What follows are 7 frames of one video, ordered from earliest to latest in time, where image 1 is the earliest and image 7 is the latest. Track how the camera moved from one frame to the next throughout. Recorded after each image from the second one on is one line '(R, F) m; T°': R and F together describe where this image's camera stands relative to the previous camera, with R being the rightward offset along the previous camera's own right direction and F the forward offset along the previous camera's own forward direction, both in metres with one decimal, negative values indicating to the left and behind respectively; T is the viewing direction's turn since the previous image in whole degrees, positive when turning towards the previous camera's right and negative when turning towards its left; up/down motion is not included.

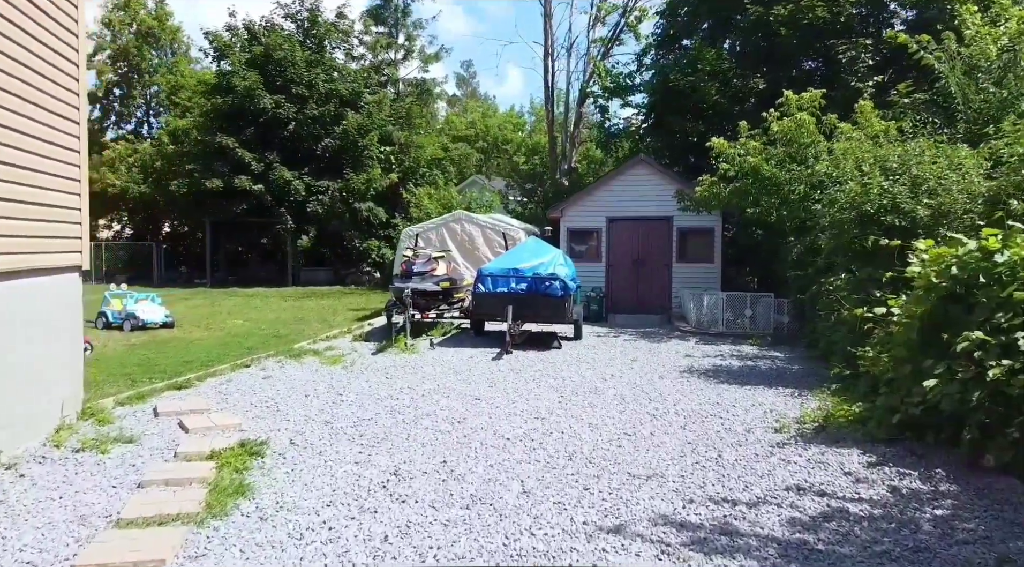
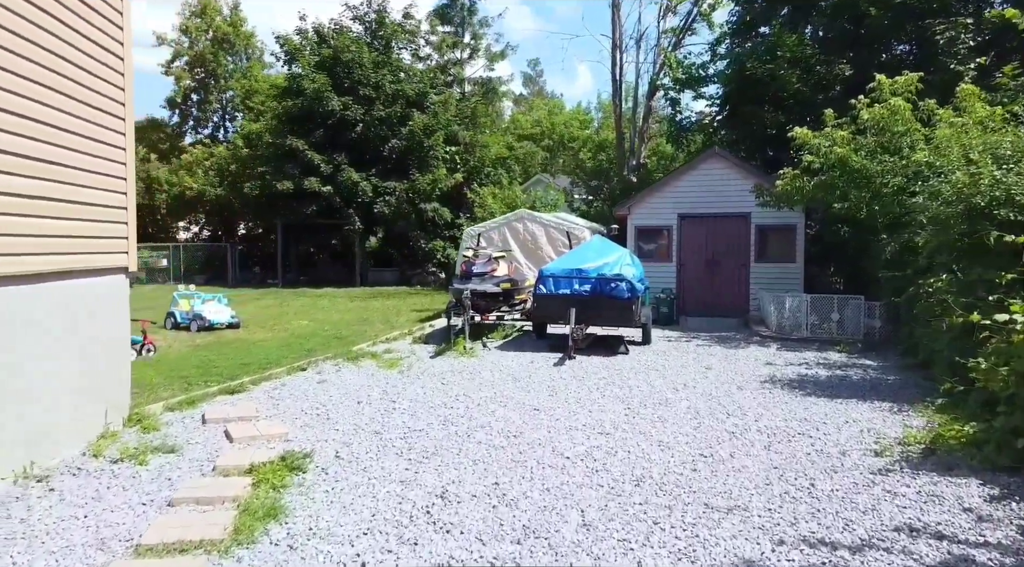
(0.0, +0.5) m; -6°
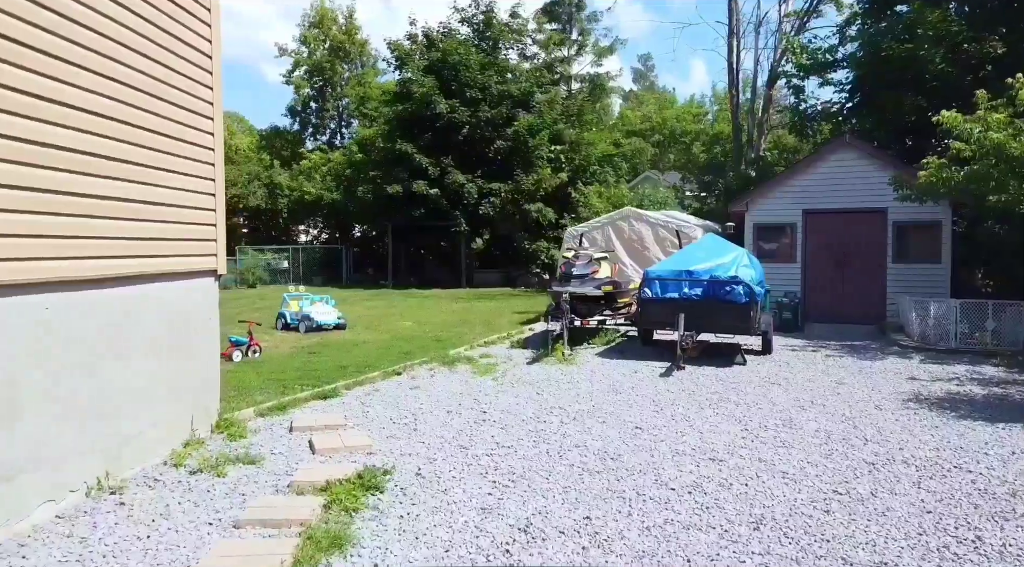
(+0.1, +0.5) m; -10°
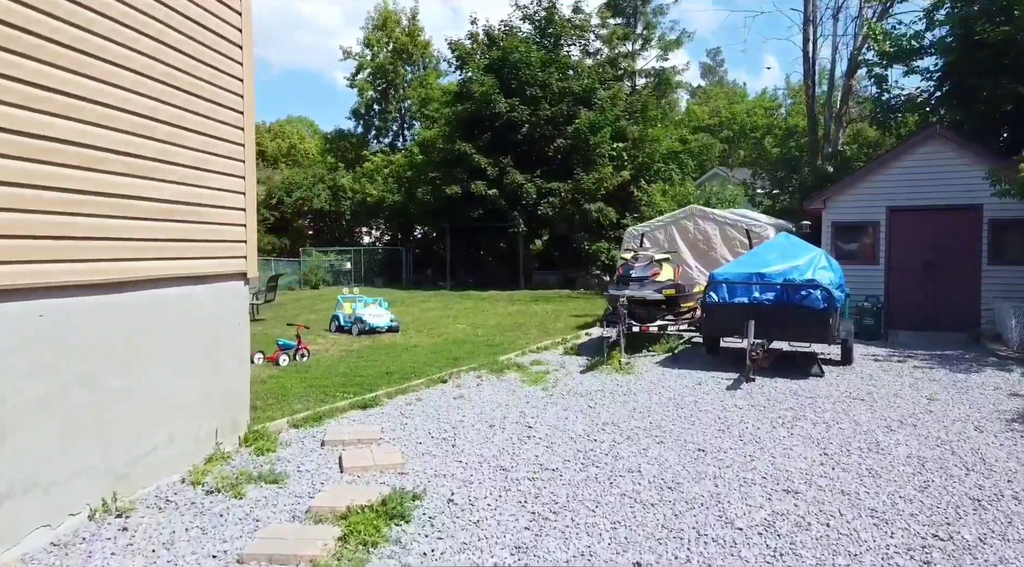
(+0.1, +0.5) m; -6°
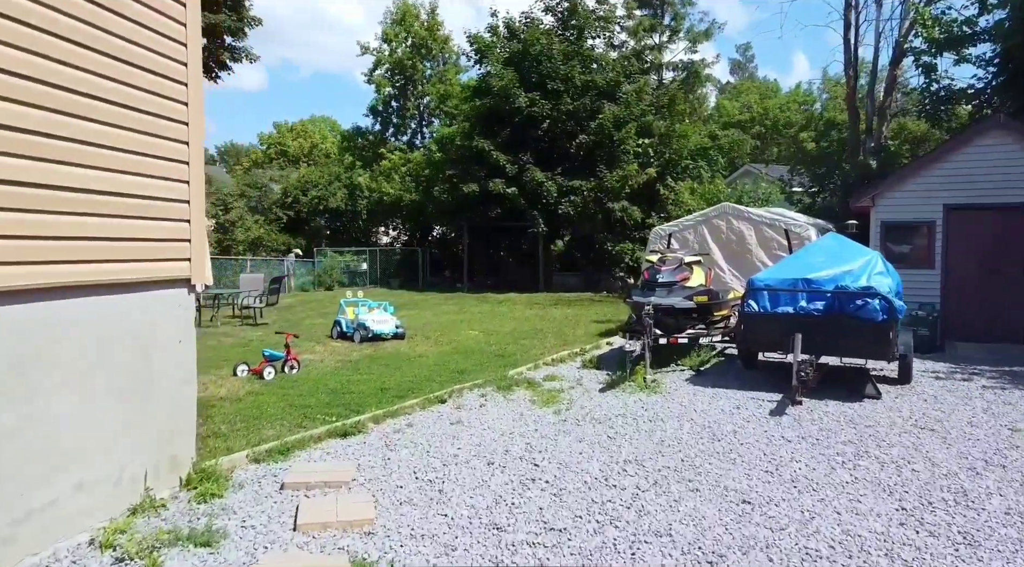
(+0.1, +0.9) m; -2°
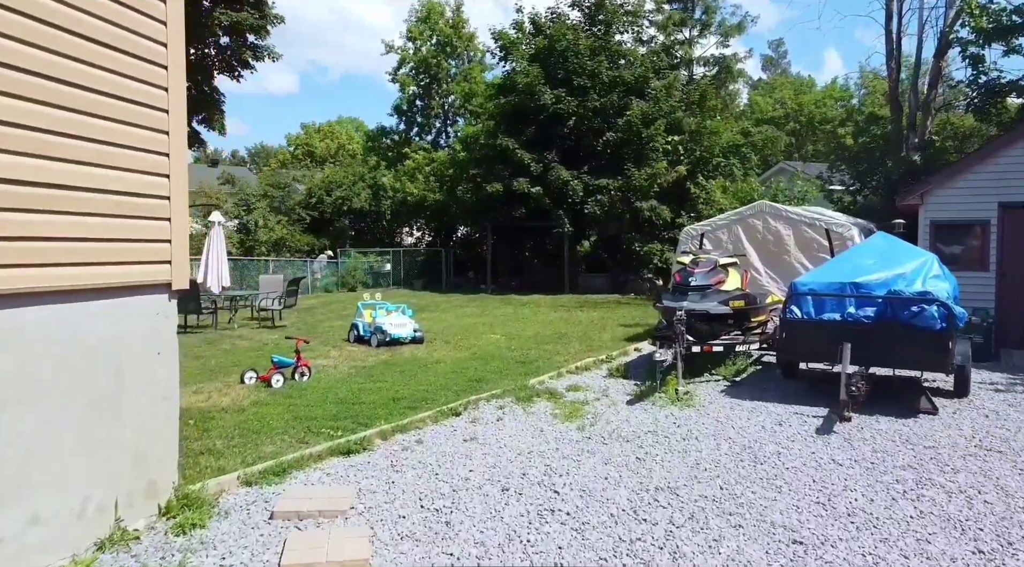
(+0.1, +0.5) m; -2°
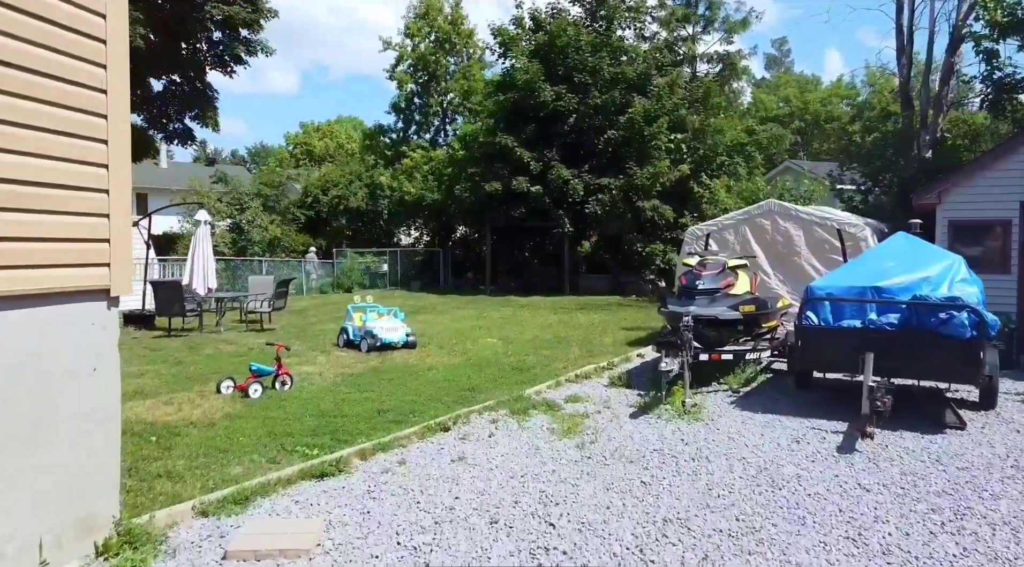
(+0.1, +0.5) m; 0°
